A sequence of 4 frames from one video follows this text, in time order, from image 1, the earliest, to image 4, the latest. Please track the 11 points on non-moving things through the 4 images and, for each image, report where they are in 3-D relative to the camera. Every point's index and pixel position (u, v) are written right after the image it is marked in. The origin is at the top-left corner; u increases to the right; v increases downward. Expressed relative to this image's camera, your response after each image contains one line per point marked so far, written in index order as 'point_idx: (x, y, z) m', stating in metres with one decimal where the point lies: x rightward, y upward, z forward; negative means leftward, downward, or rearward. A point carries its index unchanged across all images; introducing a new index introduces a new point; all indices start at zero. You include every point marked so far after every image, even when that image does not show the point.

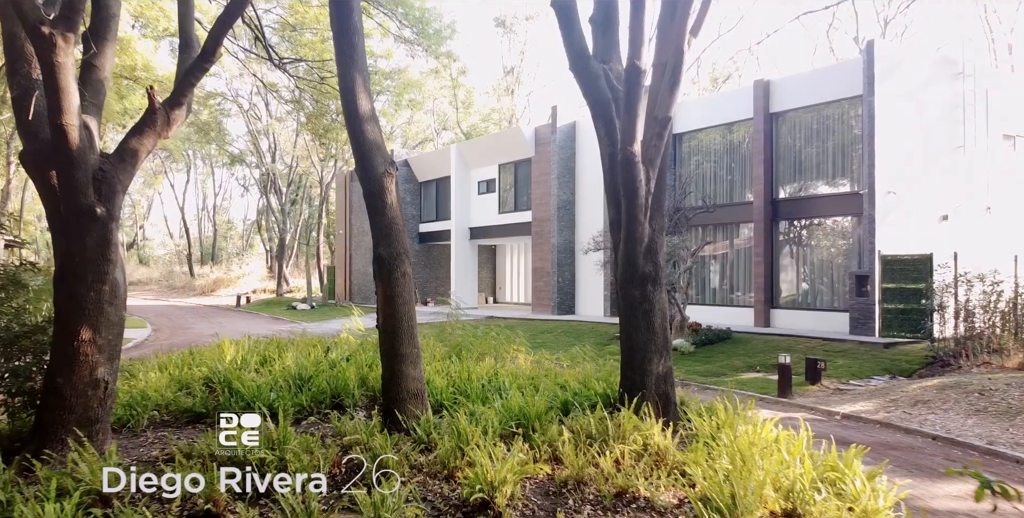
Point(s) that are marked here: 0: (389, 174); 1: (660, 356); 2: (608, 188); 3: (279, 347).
0: (-1.1, +0.7, +5.4) m
1: (+1.4, -0.9, +5.8) m
2: (+1.0, +0.7, +6.3) m
3: (-3.1, -1.2, +8.3) m
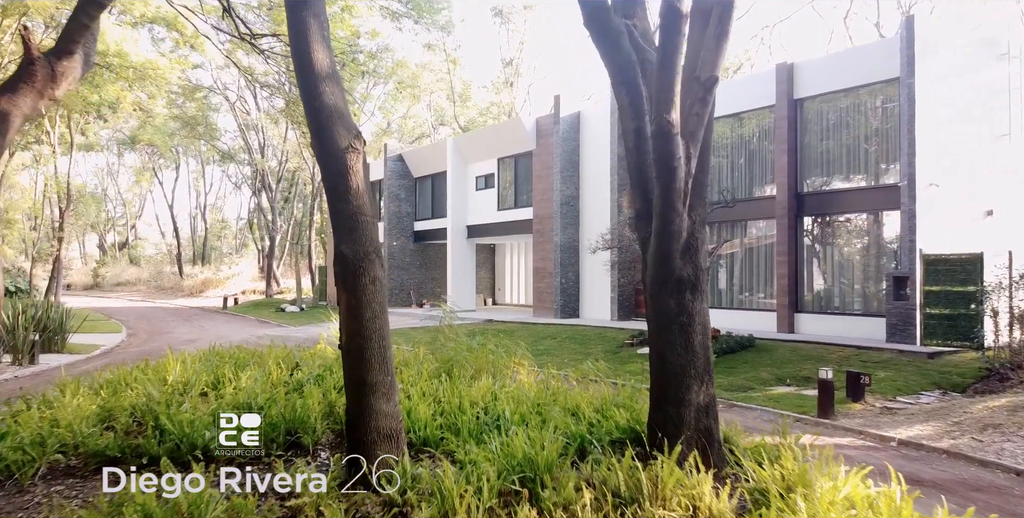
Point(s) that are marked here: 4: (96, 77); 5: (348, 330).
0: (-1.1, +0.7, +4.2) m
1: (+1.4, -0.9, +4.6) m
2: (+1.0, +0.7, +5.0) m
3: (-3.1, -1.2, +7.1) m
4: (-12.3, +5.4, +18.6) m
5: (-1.1, -0.5, +4.1) m
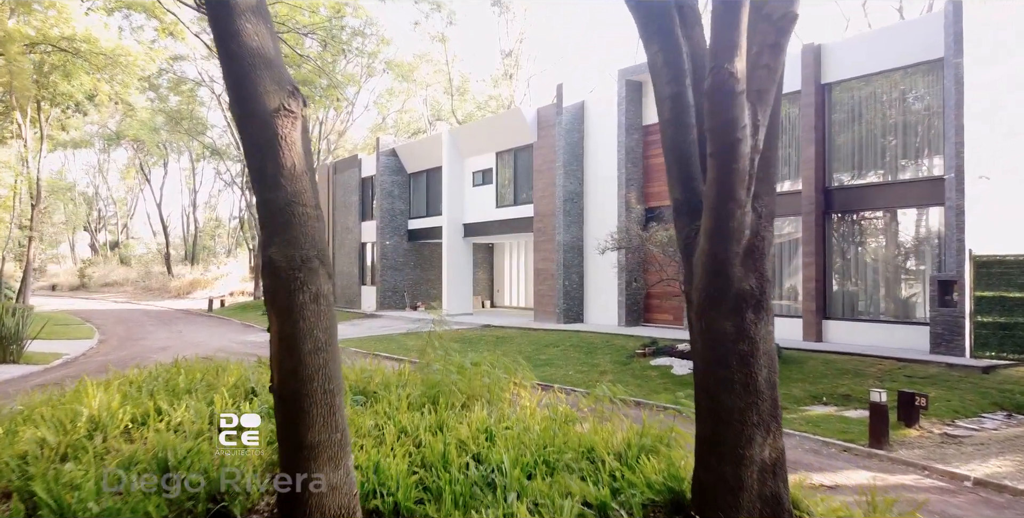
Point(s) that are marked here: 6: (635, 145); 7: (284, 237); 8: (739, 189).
0: (-1.1, +0.7, +3.0) m
1: (+1.4, -0.9, +3.4) m
2: (+1.0, +0.7, +3.8) m
3: (-3.1, -1.2, +5.9) m
4: (-12.3, +5.4, +17.4) m
5: (-1.1, -0.5, +2.9) m
6: (+3.1, +2.9, +15.8) m
7: (-1.1, +0.1, +2.9) m
8: (+1.2, +0.4, +3.2) m
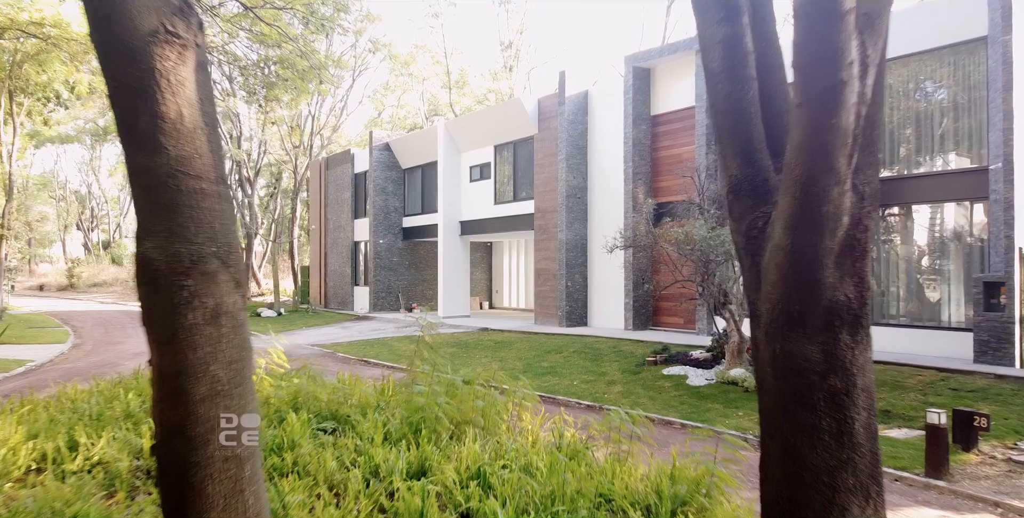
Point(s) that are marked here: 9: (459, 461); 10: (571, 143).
0: (-1.1, +0.7, +2.0) m
1: (+1.4, -0.9, +2.4) m
2: (+1.0, +0.7, +2.8) m
3: (-3.1, -1.2, +4.9) m
4: (-12.3, +5.4, +16.4) m
5: (-1.1, -0.5, +1.9) m
6: (+3.1, +2.9, +14.8) m
7: (-1.1, +0.1, +1.9) m
8: (+1.1, +0.4, +2.2) m
9: (-0.3, -1.3, +4.0) m
10: (+1.5, +2.9, +16.0) m
